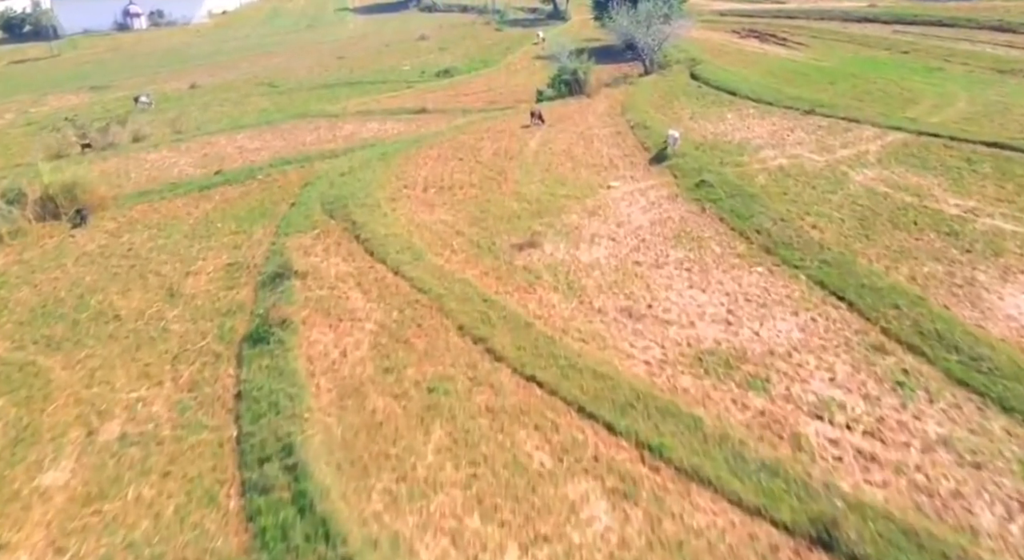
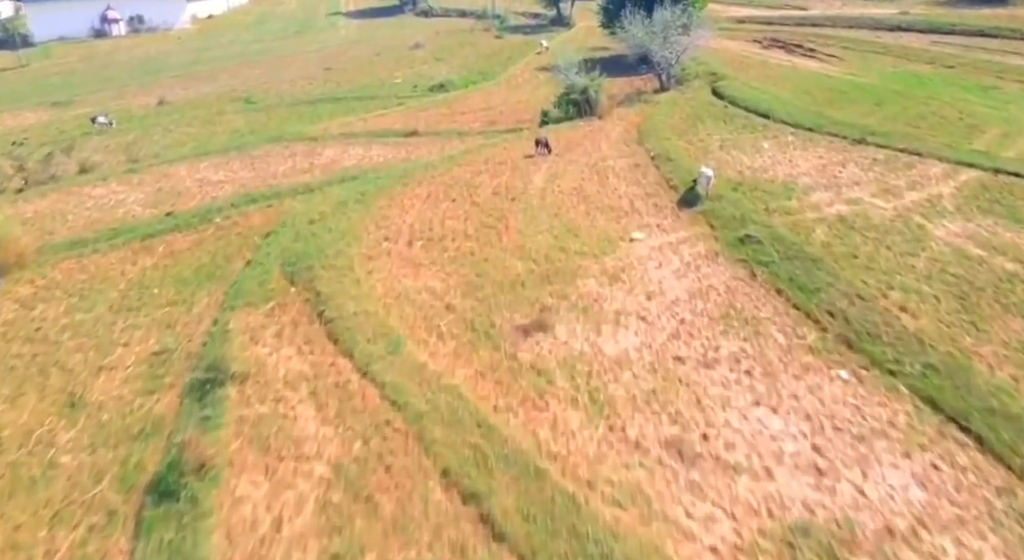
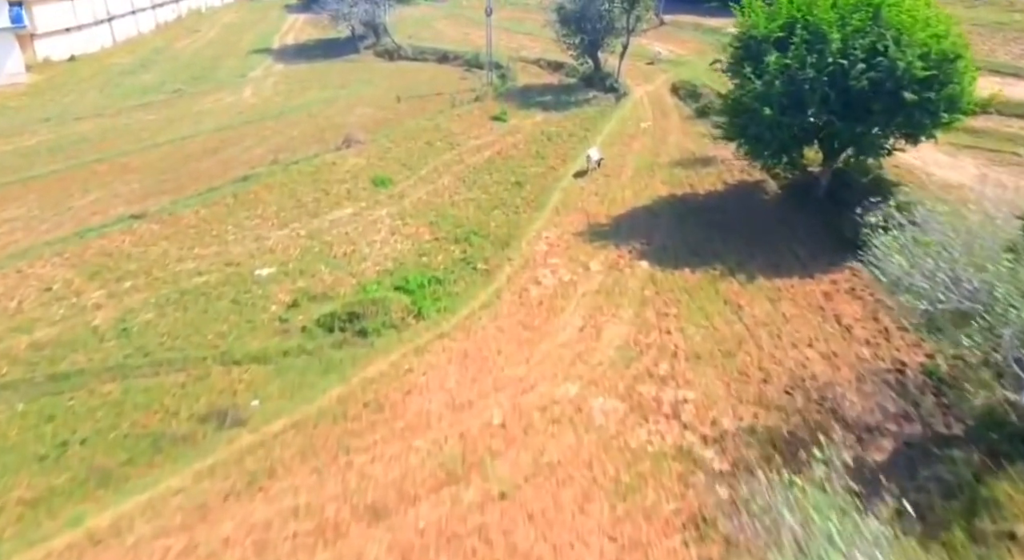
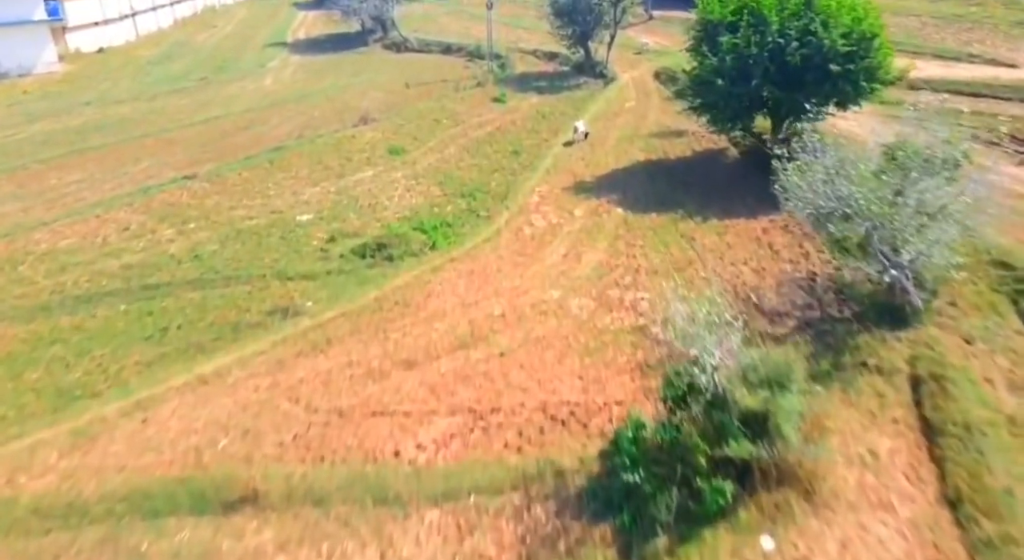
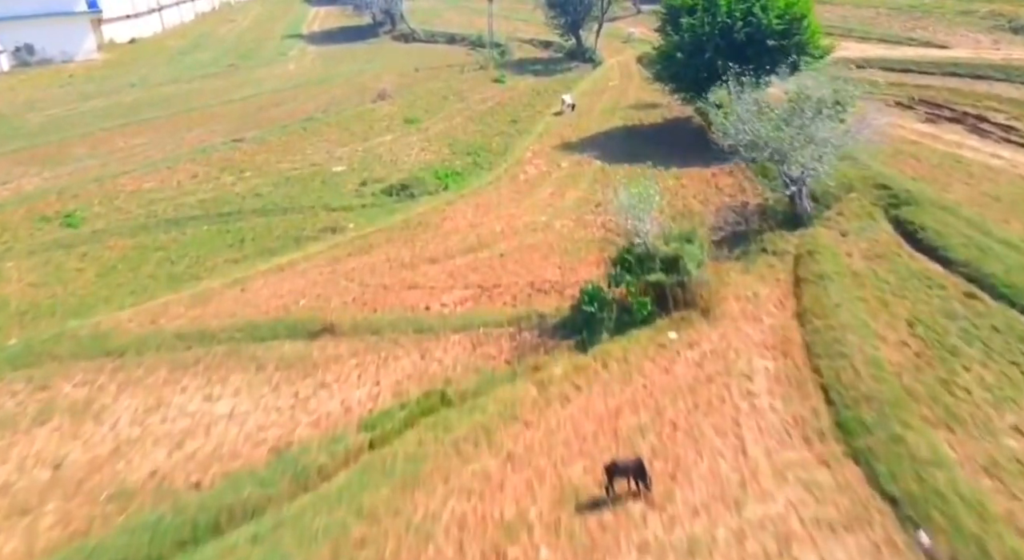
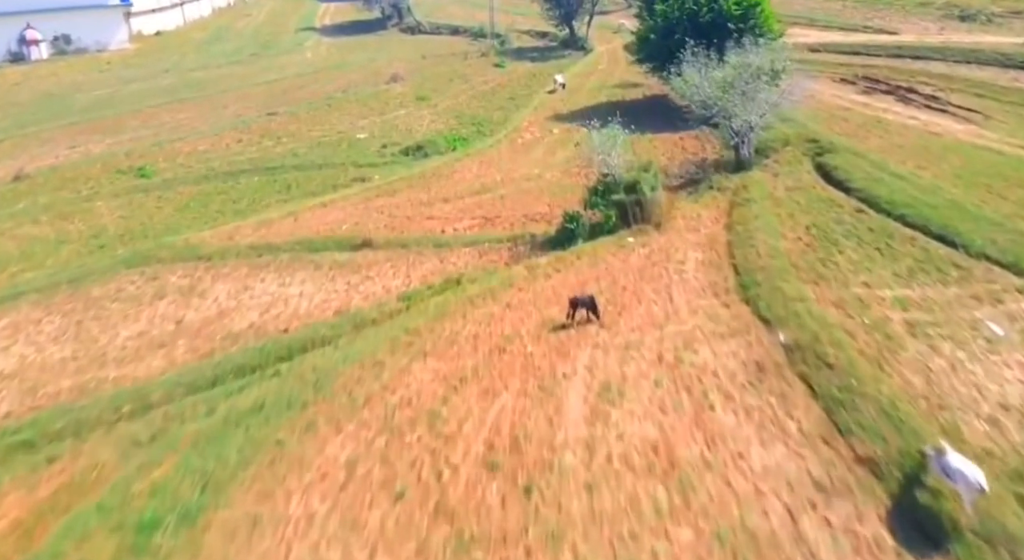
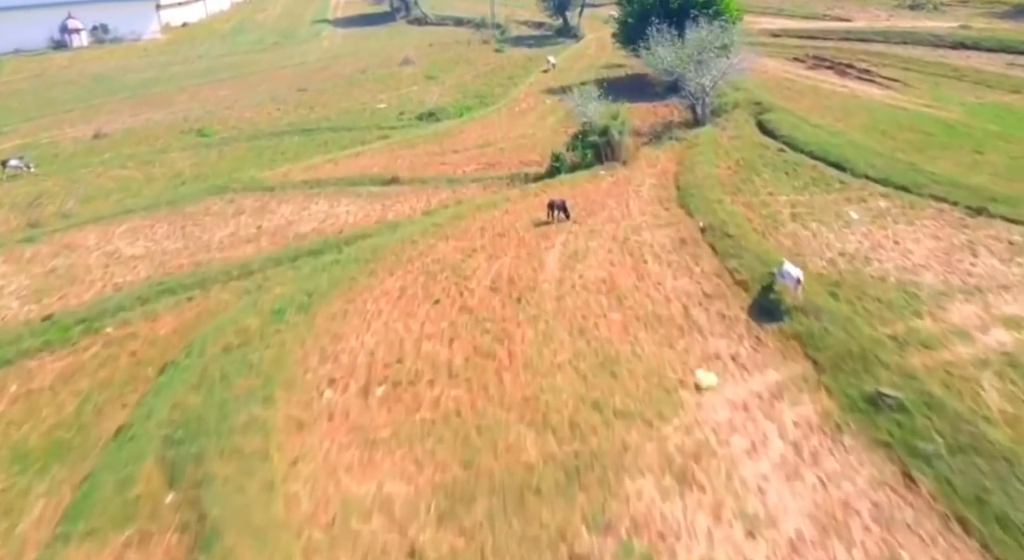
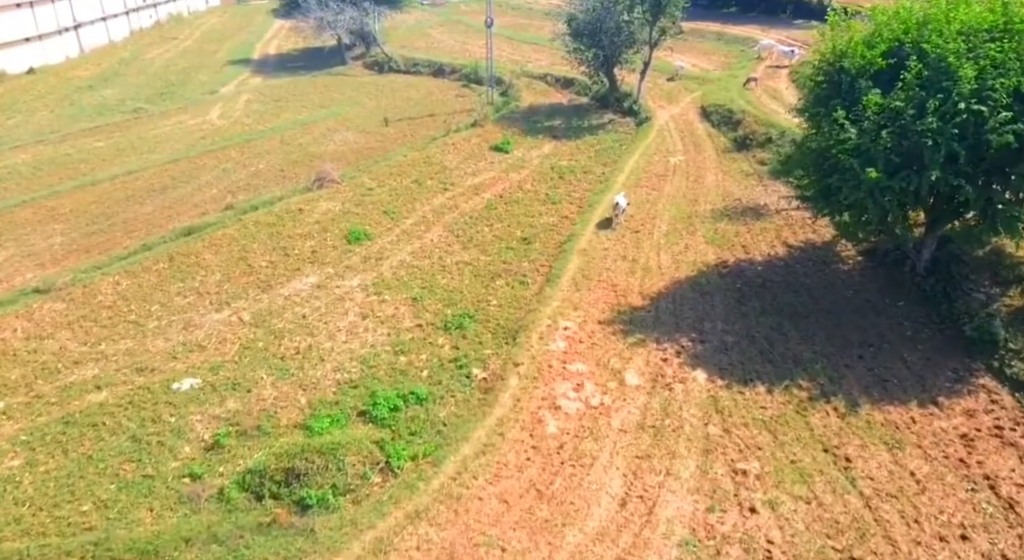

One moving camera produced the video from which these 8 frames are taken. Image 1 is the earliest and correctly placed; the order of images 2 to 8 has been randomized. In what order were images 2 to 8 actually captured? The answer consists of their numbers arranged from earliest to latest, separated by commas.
2, 7, 6, 5, 4, 3, 8
